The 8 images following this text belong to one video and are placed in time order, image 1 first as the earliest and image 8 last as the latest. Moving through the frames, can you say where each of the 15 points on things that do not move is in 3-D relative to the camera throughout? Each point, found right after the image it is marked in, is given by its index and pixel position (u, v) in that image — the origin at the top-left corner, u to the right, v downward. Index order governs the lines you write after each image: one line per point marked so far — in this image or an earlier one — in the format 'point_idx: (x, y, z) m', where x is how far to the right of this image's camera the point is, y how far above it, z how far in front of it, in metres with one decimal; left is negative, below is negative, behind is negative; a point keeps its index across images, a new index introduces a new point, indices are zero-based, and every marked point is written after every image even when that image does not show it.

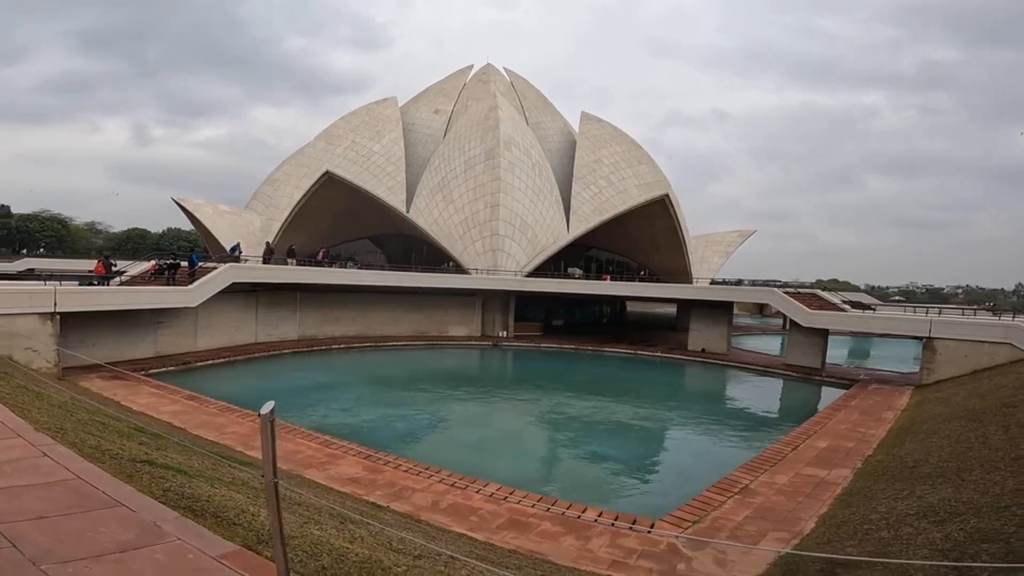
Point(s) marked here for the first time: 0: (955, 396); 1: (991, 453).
0: (+7.6, -1.9, +9.4) m
1: (+4.5, -1.5, +5.0) m
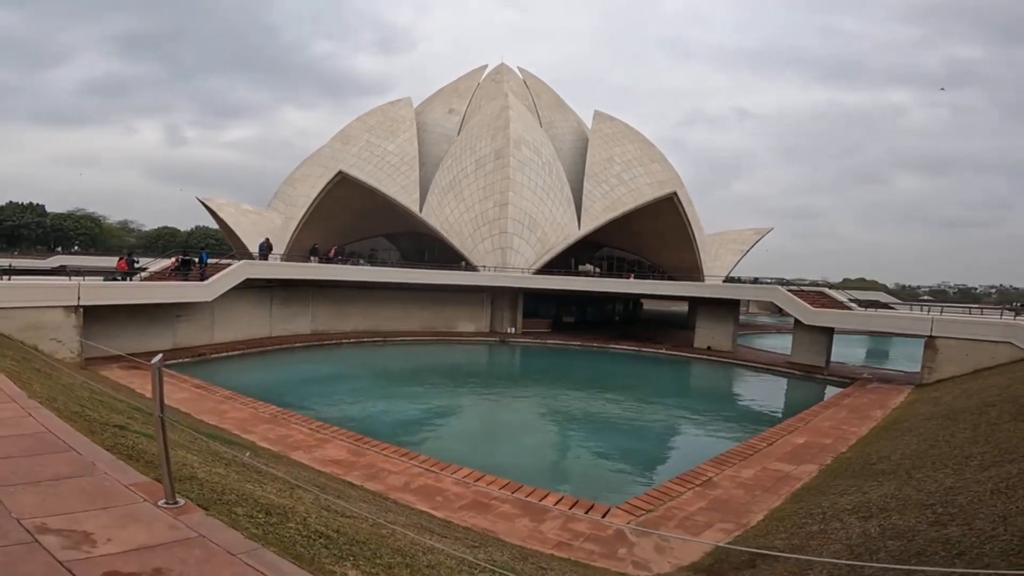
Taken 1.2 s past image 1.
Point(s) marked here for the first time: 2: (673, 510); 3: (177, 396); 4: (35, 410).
0: (+7.4, -1.8, +9.4) m
1: (+4.2, -1.5, +5.1) m
2: (+1.4, -2.0, +4.8) m
3: (-5.2, -1.6, +8.5) m
4: (-2.5, -0.6, +2.9) m
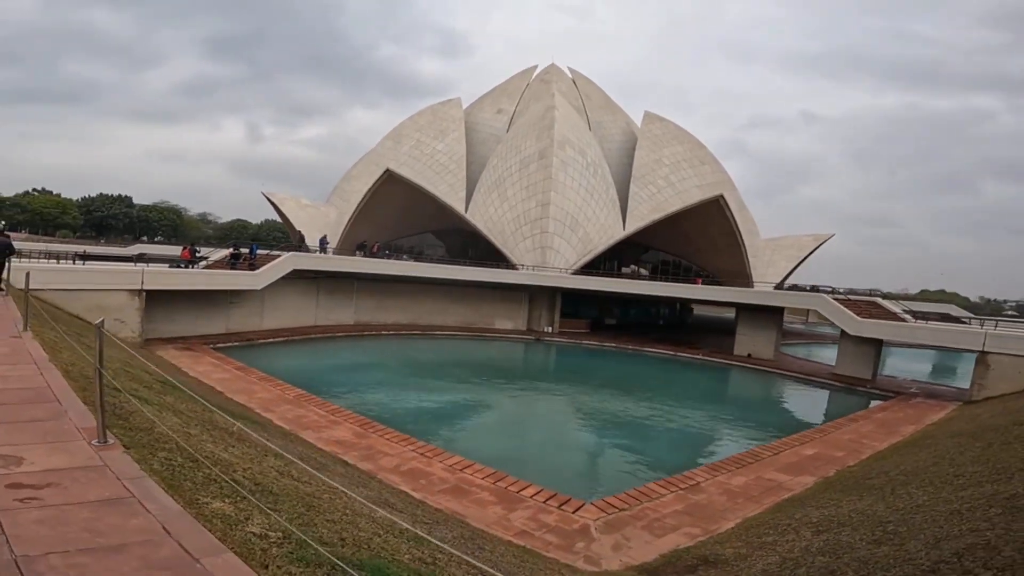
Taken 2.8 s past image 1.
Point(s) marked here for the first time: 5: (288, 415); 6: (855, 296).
0: (+7.6, -2.0, +8.9) m
1: (+4.0, -1.6, +5.0) m
2: (+1.2, -2.0, +4.9) m
3: (-5.0, -1.4, +9.2) m
4: (-2.9, -0.5, +3.4) m
5: (-2.9, -1.6, +7.1) m
6: (+10.8, -0.2, +17.3) m
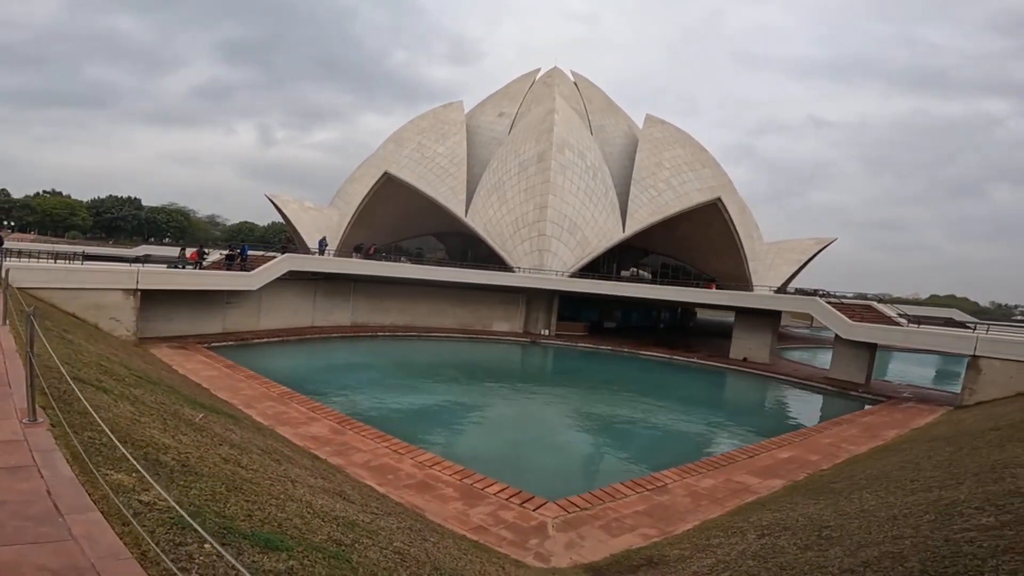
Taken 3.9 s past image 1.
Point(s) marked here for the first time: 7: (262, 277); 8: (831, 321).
0: (+7.4, -2.1, +8.8) m
1: (+3.7, -1.6, +5.0) m
2: (+0.8, -2.0, +5.0) m
3: (-5.2, -1.4, +9.4) m
4: (-3.2, -0.5, +3.5) m
5: (-3.2, -1.6, +7.3) m
6: (+10.6, -0.4, +17.3) m
7: (-6.5, +0.3, +14.3) m
8: (+8.5, -0.9, +14.6) m
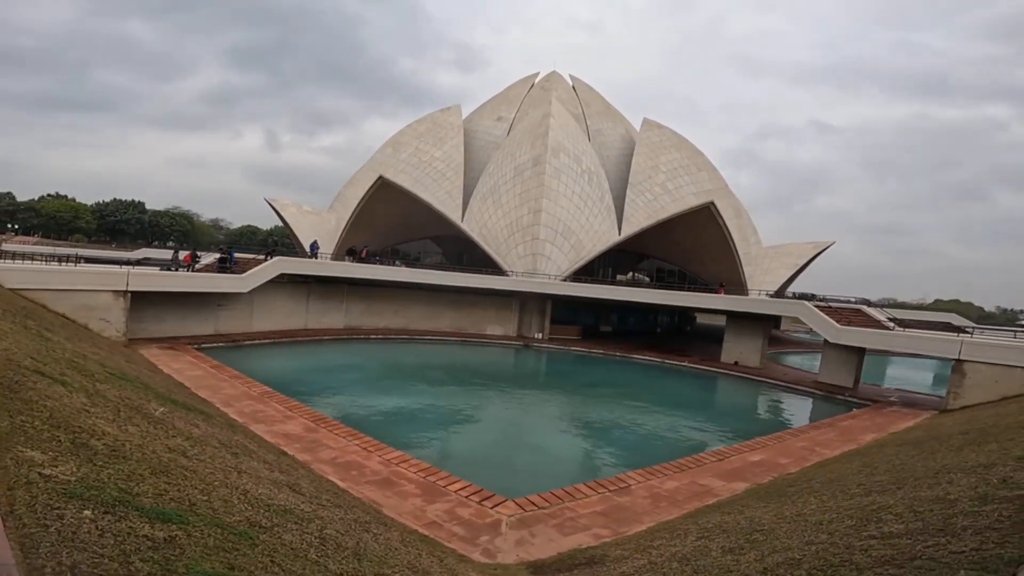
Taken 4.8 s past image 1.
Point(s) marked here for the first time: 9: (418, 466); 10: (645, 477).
0: (+7.0, -2.2, +8.8) m
1: (+3.3, -1.7, +5.0) m
2: (+0.5, -2.0, +5.0) m
3: (-5.6, -1.5, +9.5) m
4: (-3.6, -0.5, +3.6) m
5: (-3.6, -1.6, +7.4) m
6: (+10.4, -0.5, +17.2) m
7: (-6.8, +0.2, +14.5) m
8: (+8.2, -1.0, +14.6) m
9: (-1.0, -1.9, +5.9) m
10: (+1.5, -2.1, +6.1) m
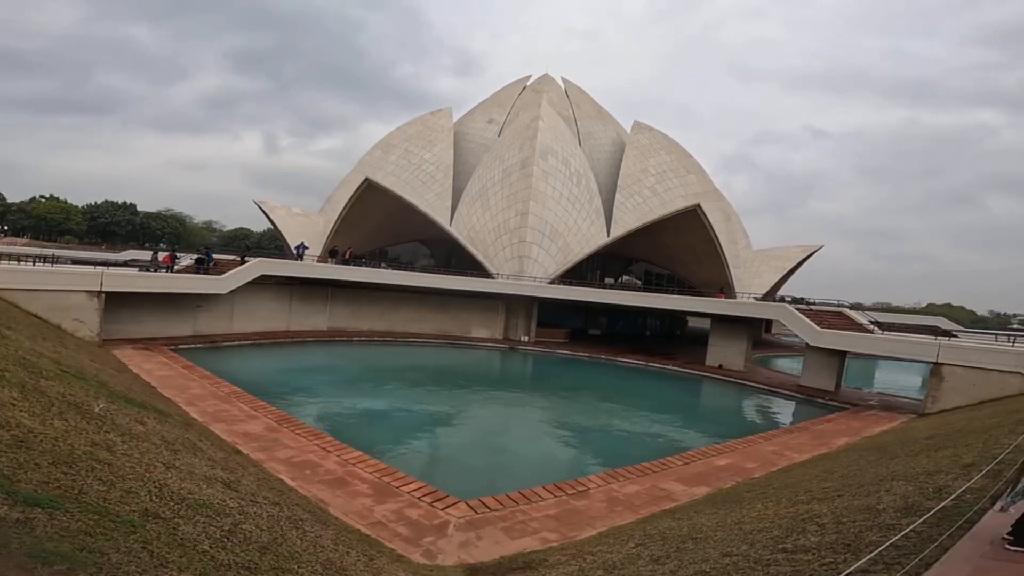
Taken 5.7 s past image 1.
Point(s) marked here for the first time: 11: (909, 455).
0: (+6.6, -2.2, +8.8) m
1: (+2.9, -1.7, +5.0) m
2: (0.0, -2.0, +4.9) m
3: (-6.0, -1.5, +9.4) m
4: (-4.0, -0.4, +3.6) m
5: (-4.0, -1.6, +7.3) m
6: (+9.9, -0.6, +17.2) m
7: (-7.3, +0.2, +14.4) m
8: (+7.7, -1.1, +14.6) m
9: (-1.4, -1.9, +5.8) m
10: (+1.0, -2.1, +6.0) m
11: (+3.7, -1.5, +5.1) m
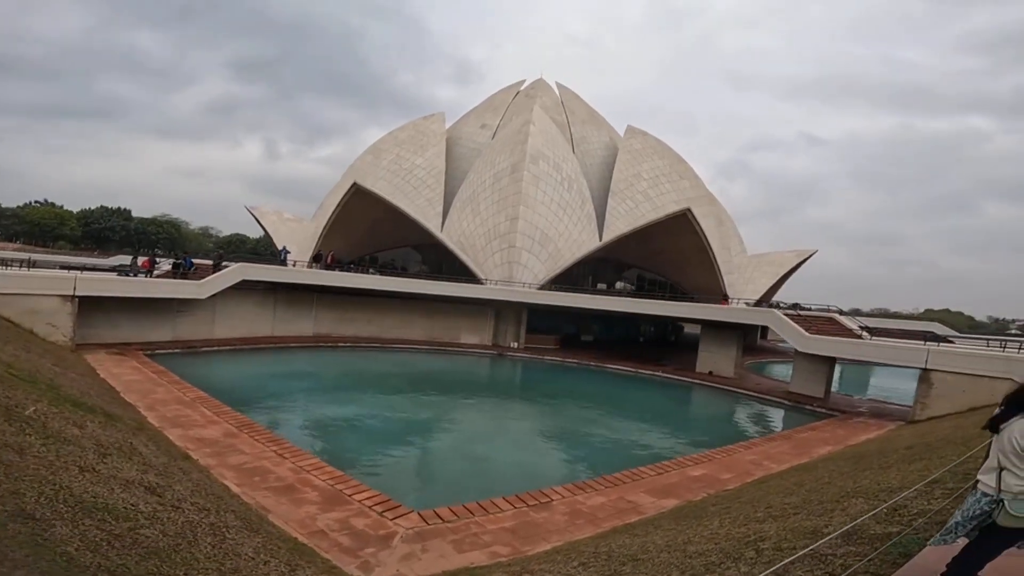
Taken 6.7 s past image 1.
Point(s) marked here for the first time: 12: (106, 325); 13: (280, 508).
0: (+6.2, -2.3, +8.5) m
1: (+2.5, -1.7, +4.7) m
2: (-0.4, -2.0, +4.7) m
3: (-6.4, -1.5, +9.2) m
4: (-4.4, -0.4, +3.3) m
5: (-4.4, -1.7, +7.1) m
6: (+9.5, -0.8, +17.0) m
7: (-7.7, +0.1, +14.2) m
8: (+7.3, -1.2, +14.4) m
9: (-1.8, -1.9, +5.6) m
10: (+0.6, -2.1, +5.8) m
11: (+3.3, -1.6, +4.9) m
12: (-9.6, -0.9, +13.0) m
13: (-1.9, -1.9, +4.6) m
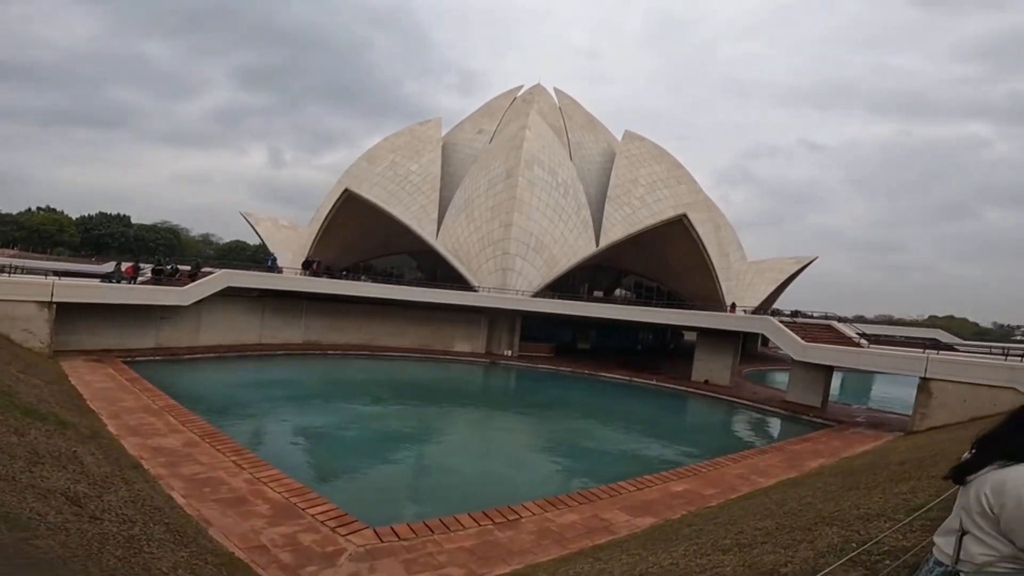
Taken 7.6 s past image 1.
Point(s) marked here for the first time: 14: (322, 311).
0: (+5.9, -2.4, +8.2) m
1: (+2.2, -1.7, +4.4) m
2: (-0.7, -2.1, +4.4) m
3: (-6.7, -1.6, +8.9) m
4: (-4.7, -0.5, +3.1) m
5: (-4.7, -1.7, +6.8) m
6: (+9.3, -1.0, +16.7) m
7: (-8.0, -0.1, +13.9) m
8: (+7.1, -1.4, +14.0) m
9: (-2.1, -2.0, +5.3) m
10: (+0.3, -2.2, +5.5) m
11: (+3.0, -1.6, +4.6) m
12: (-9.8, -1.0, +12.8) m
13: (-2.2, -1.9, +4.3) m
14: (-6.2, -0.7, +18.0) m
